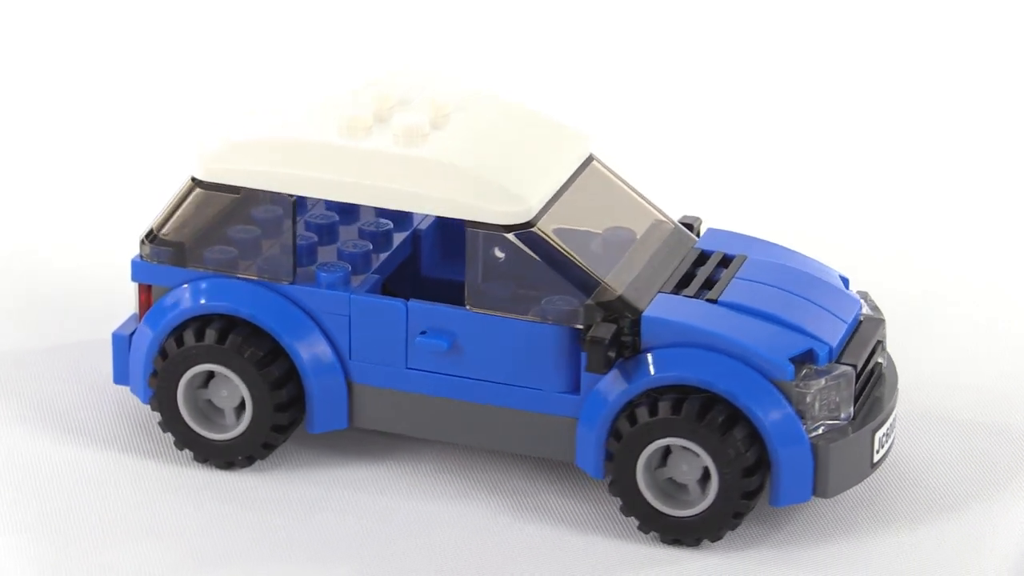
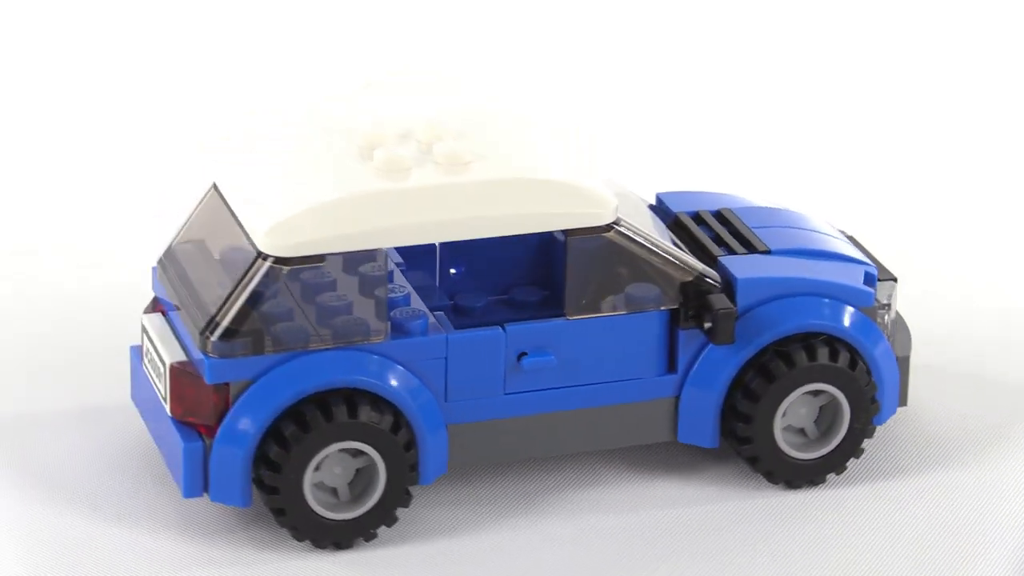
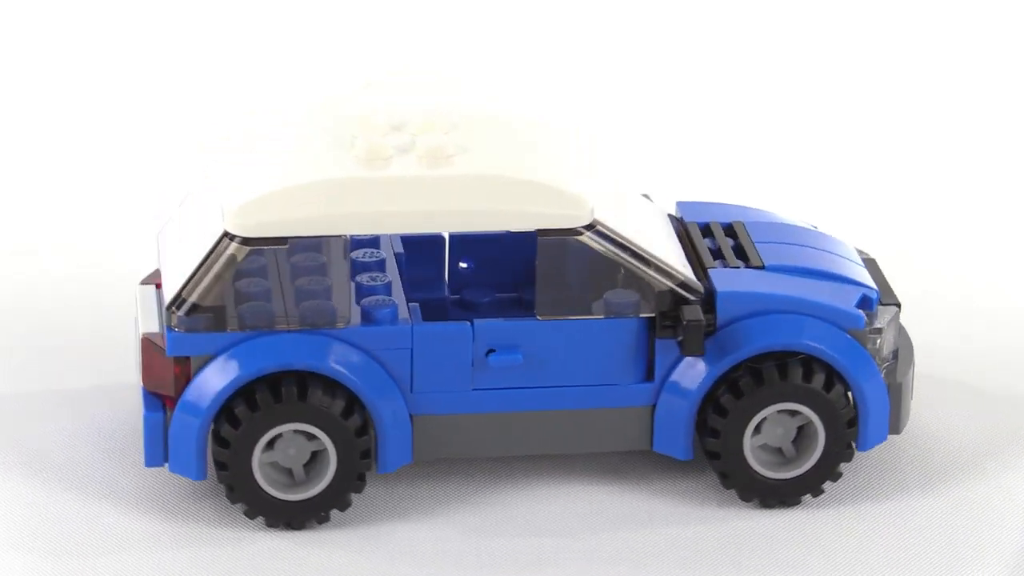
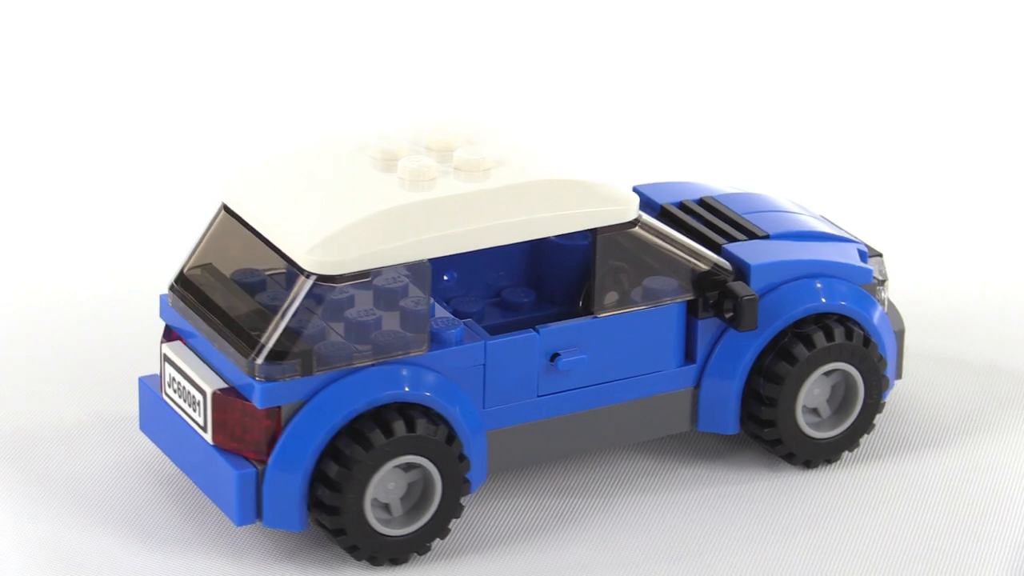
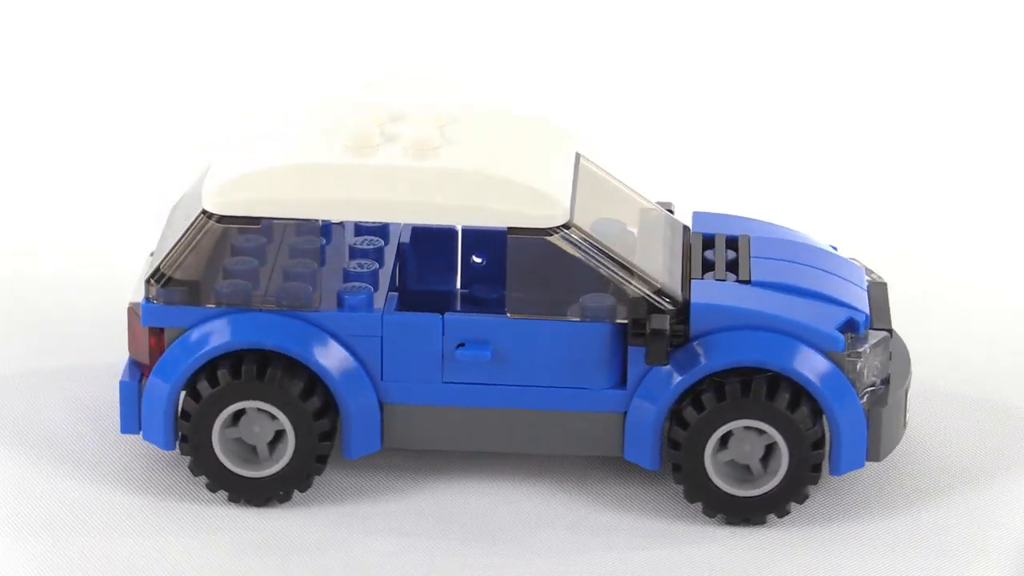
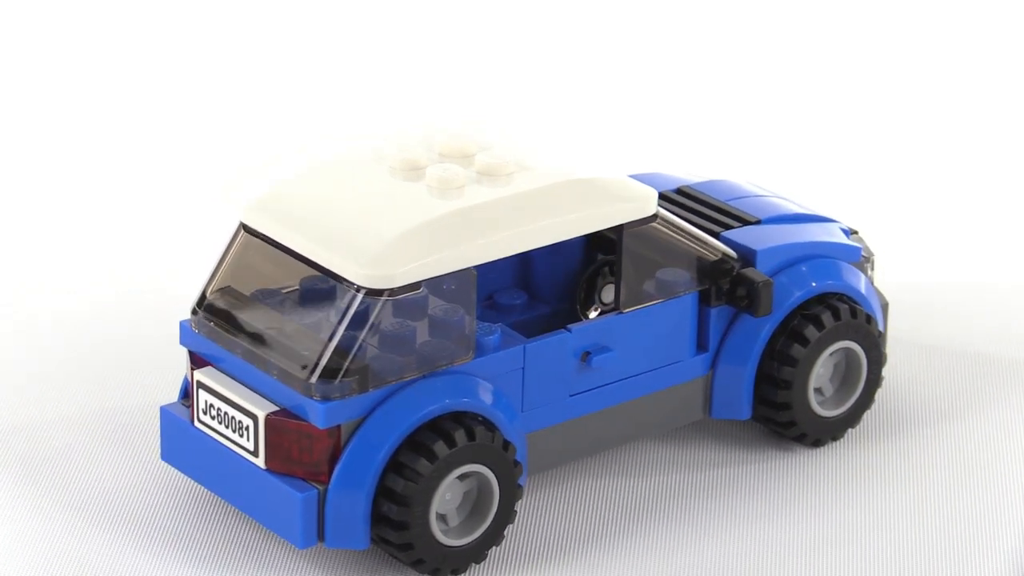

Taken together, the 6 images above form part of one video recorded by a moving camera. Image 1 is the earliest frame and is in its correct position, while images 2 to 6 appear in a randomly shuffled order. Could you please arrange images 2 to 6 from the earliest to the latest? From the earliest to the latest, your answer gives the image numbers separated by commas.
5, 3, 2, 4, 6
